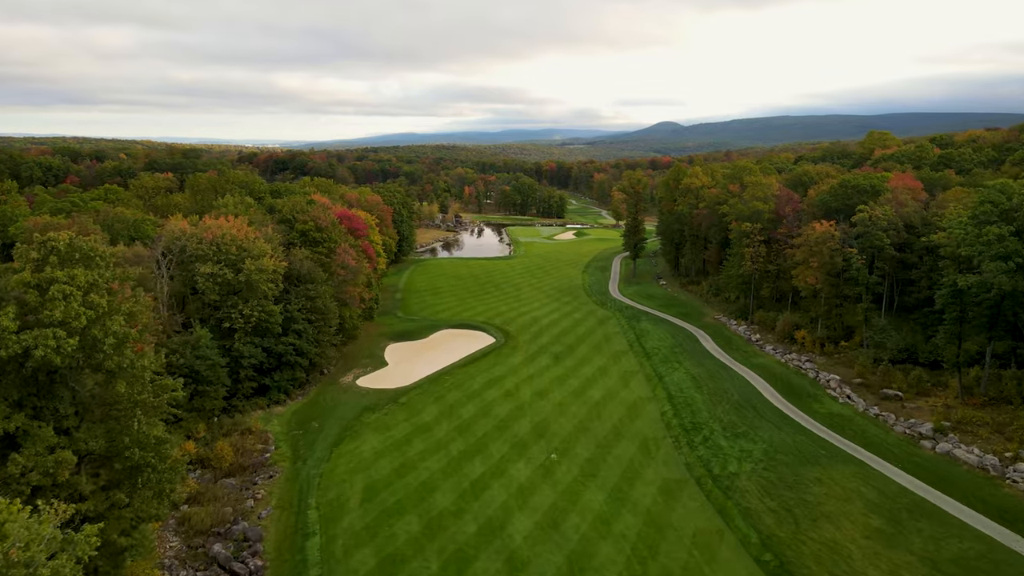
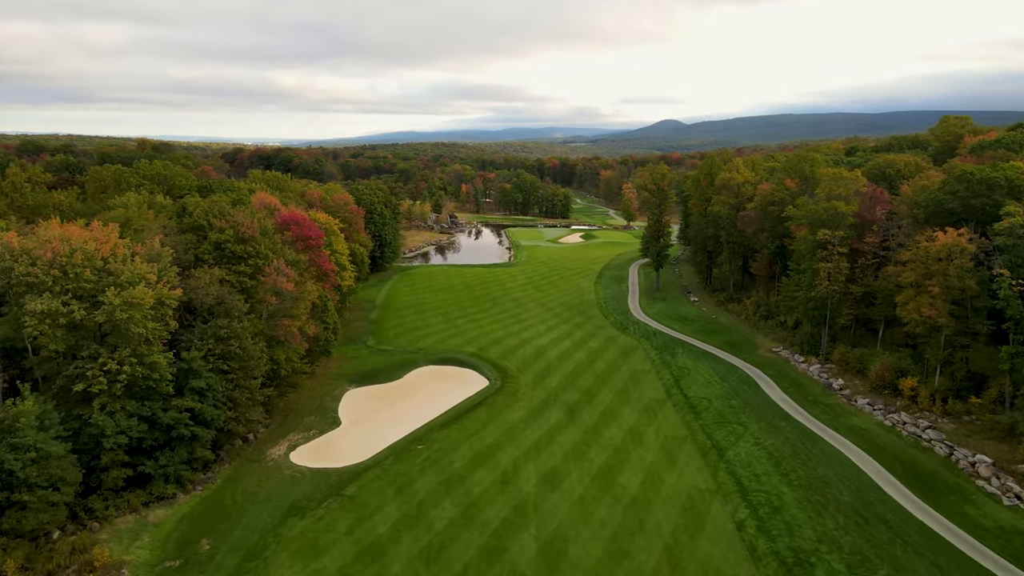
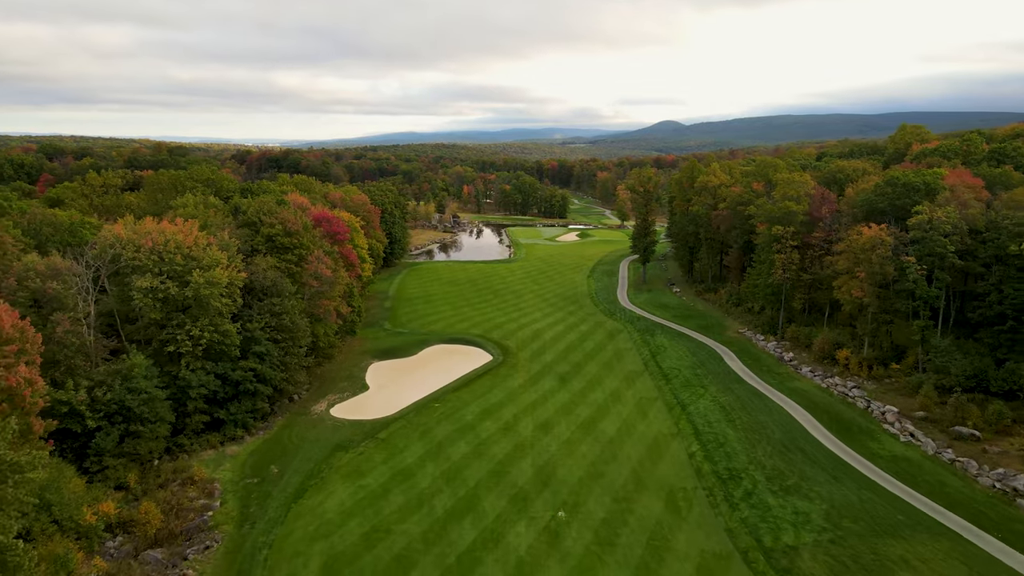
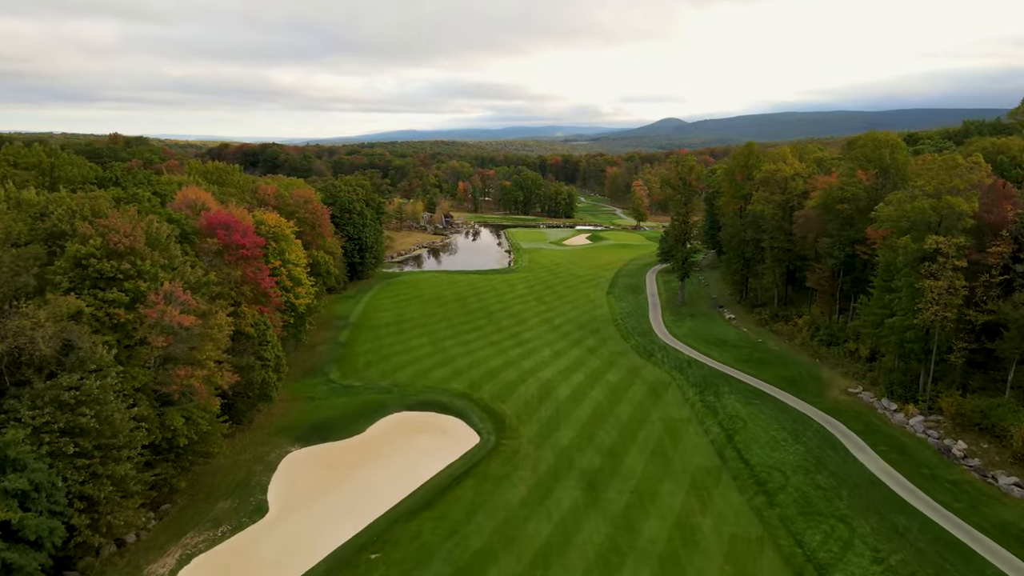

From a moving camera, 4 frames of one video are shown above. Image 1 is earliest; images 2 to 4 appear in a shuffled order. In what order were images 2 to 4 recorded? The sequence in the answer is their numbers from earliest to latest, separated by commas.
3, 2, 4
